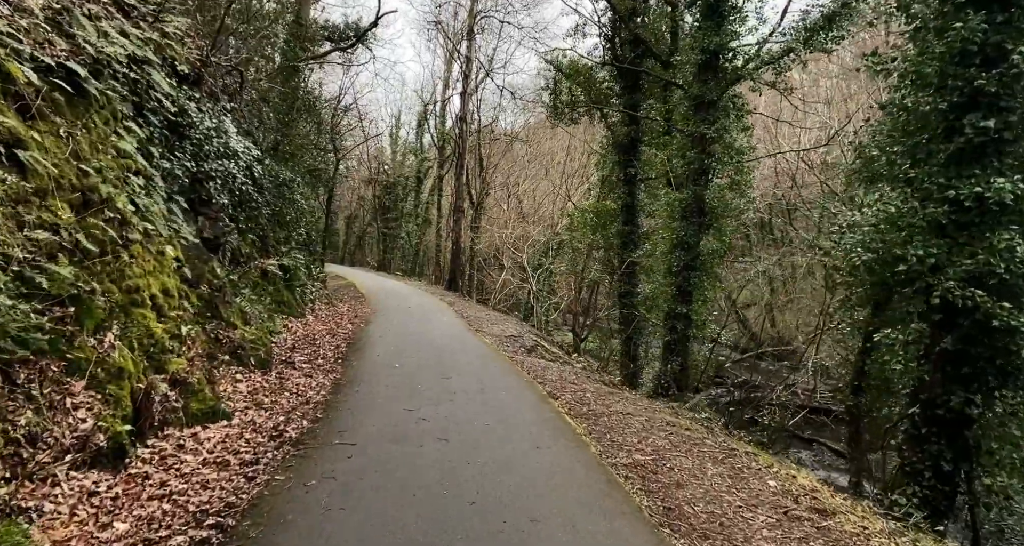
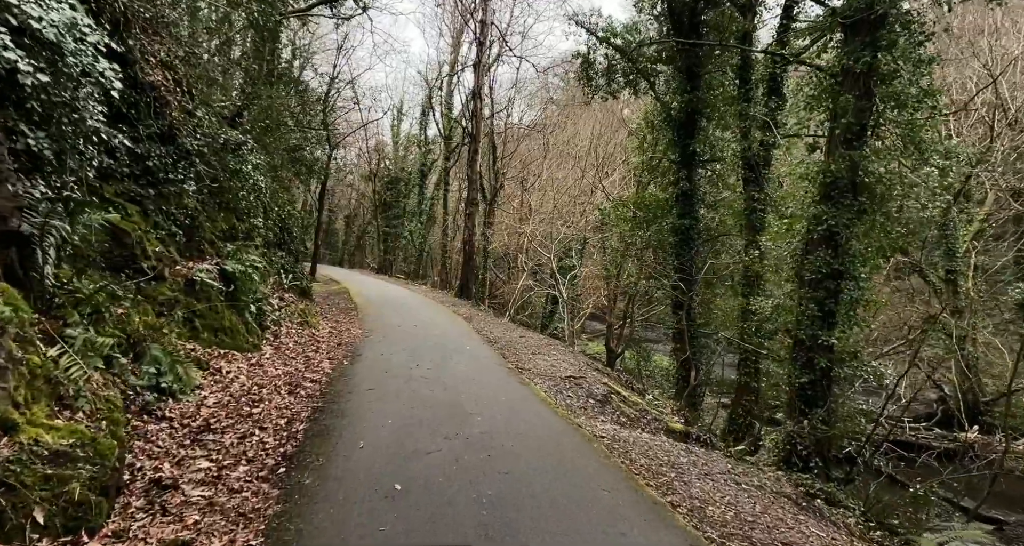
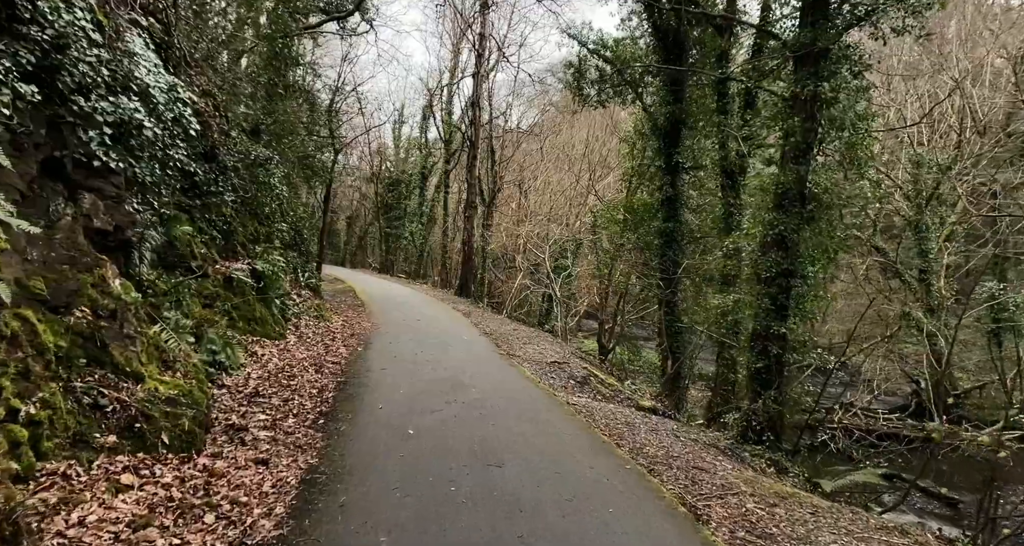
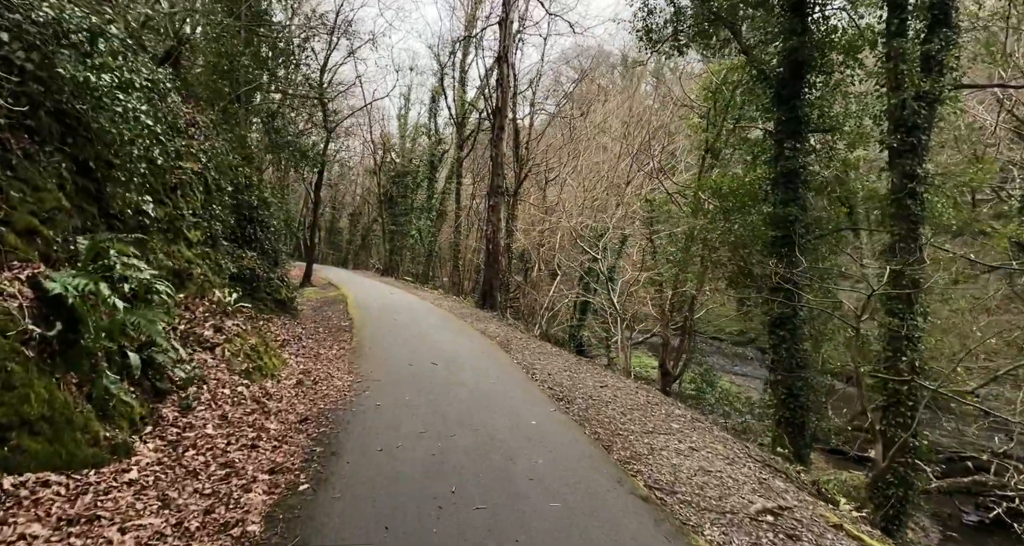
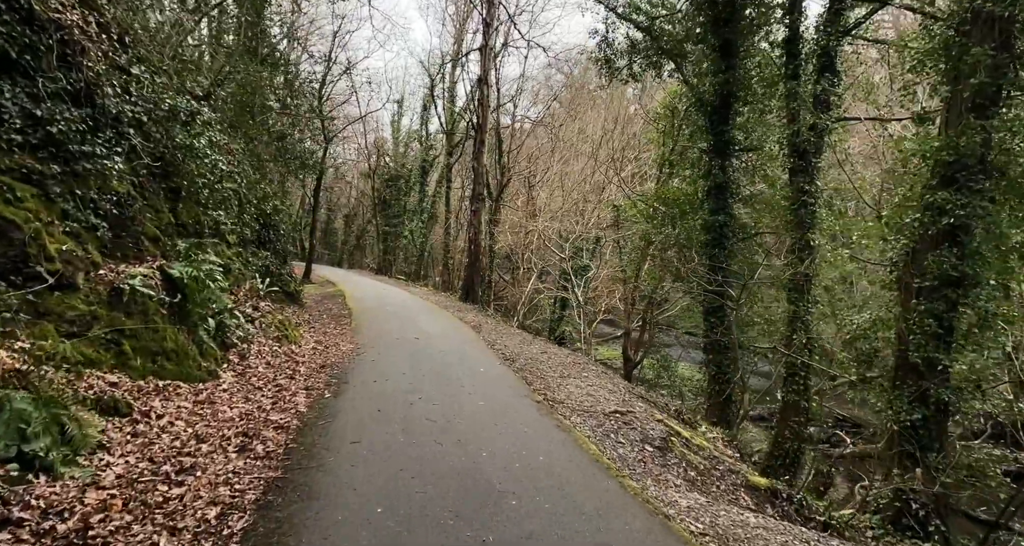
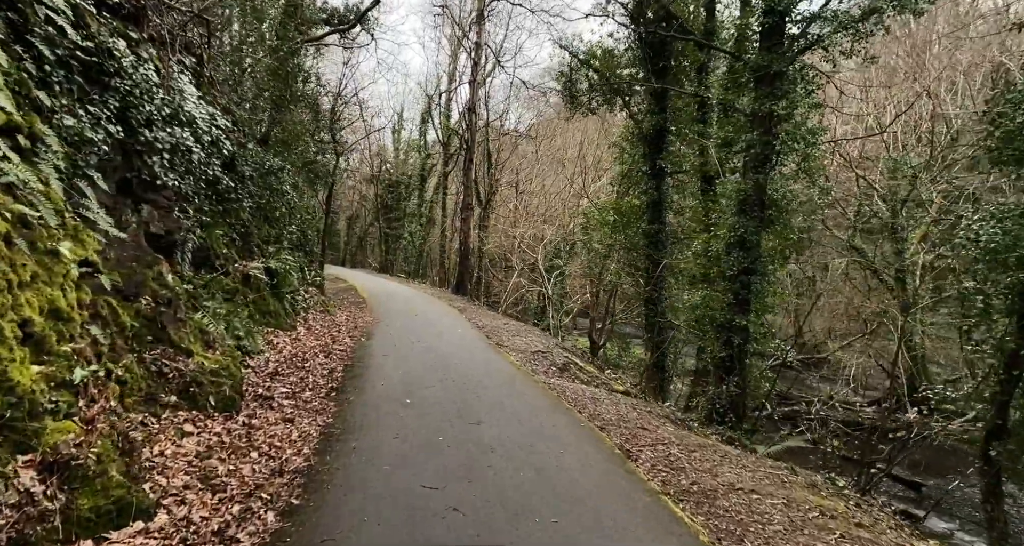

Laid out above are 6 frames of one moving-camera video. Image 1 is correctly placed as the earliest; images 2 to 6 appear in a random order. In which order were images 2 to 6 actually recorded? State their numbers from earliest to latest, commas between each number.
6, 3, 2, 5, 4
